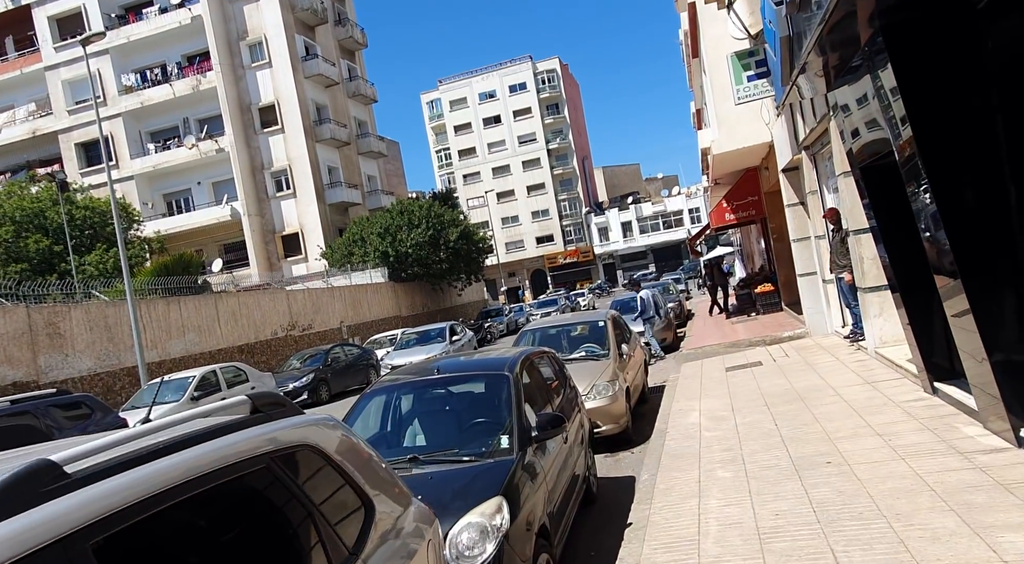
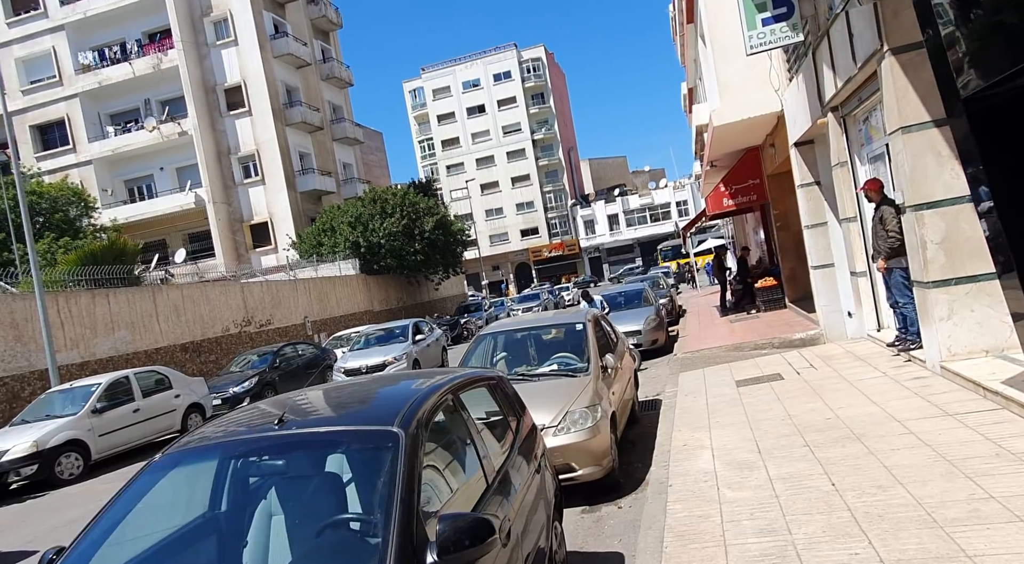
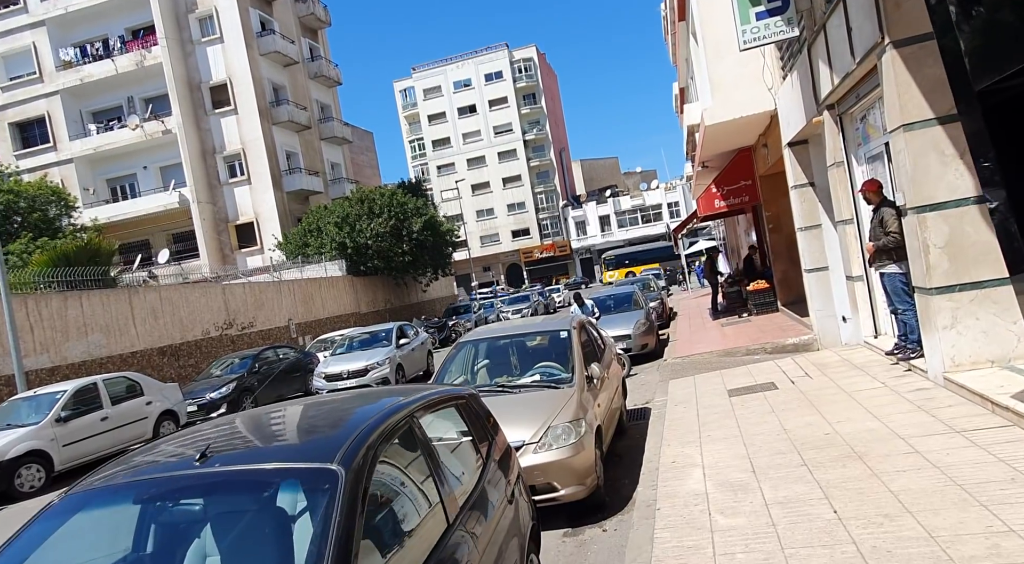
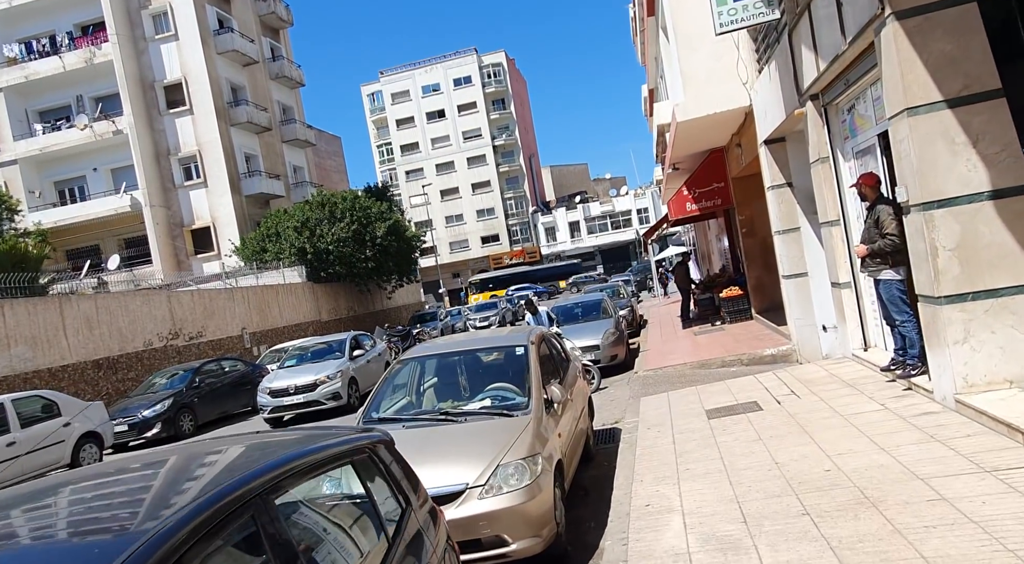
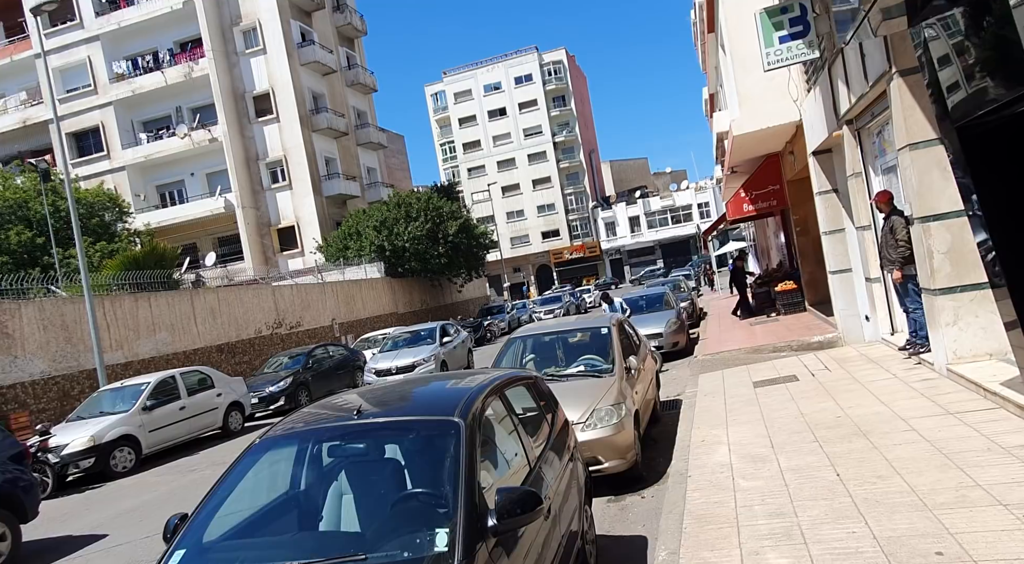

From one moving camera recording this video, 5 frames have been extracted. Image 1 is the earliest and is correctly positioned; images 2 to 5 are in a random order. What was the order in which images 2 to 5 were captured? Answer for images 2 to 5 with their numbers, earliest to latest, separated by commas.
5, 2, 3, 4
